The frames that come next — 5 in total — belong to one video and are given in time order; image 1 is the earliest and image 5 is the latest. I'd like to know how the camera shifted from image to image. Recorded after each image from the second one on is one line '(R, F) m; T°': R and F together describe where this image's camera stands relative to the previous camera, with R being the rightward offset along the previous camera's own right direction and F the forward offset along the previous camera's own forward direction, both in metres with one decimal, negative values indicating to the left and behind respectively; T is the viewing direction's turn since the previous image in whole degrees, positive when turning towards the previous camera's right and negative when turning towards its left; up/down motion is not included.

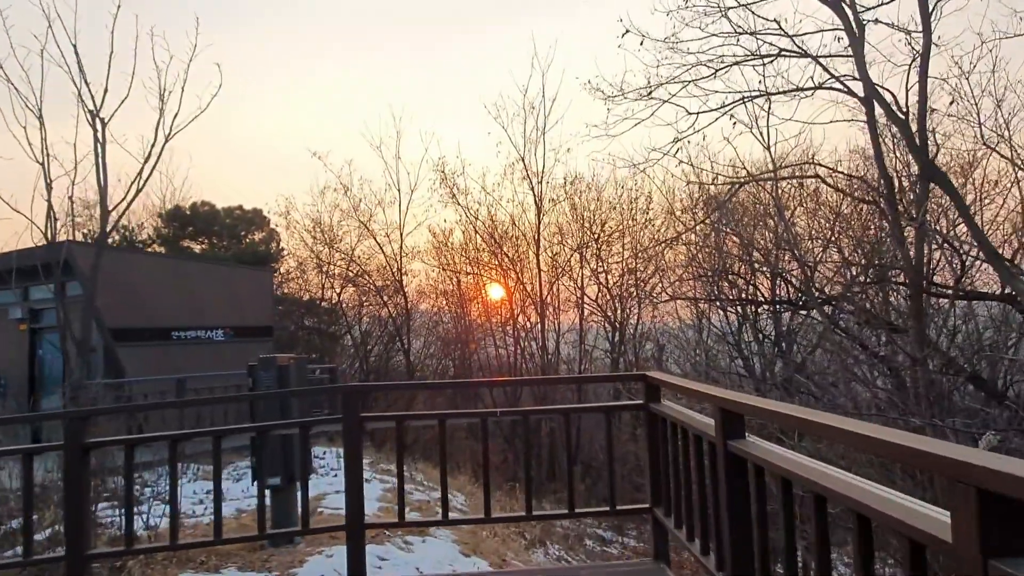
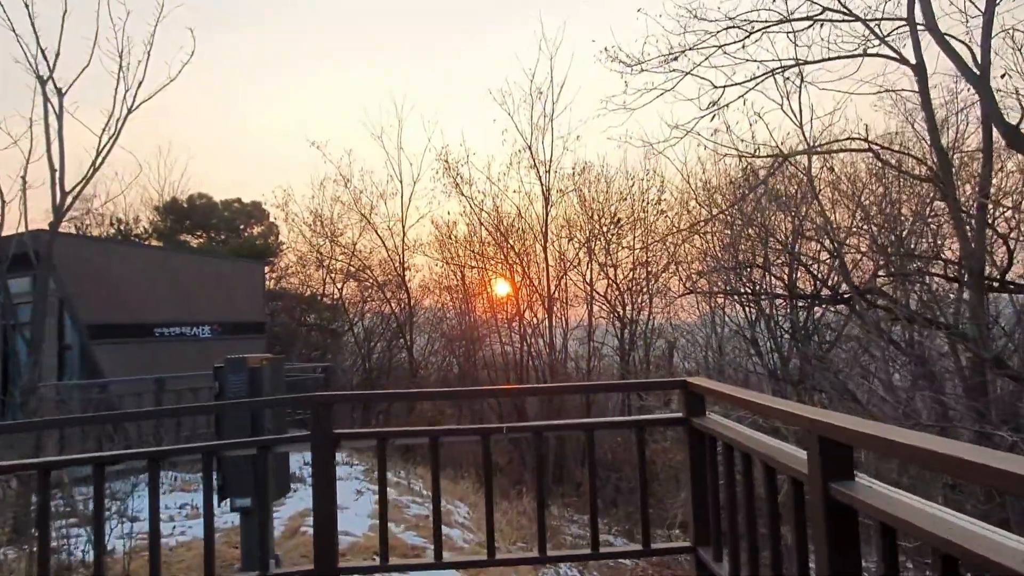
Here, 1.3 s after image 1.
(0.0, +0.6) m; 0°
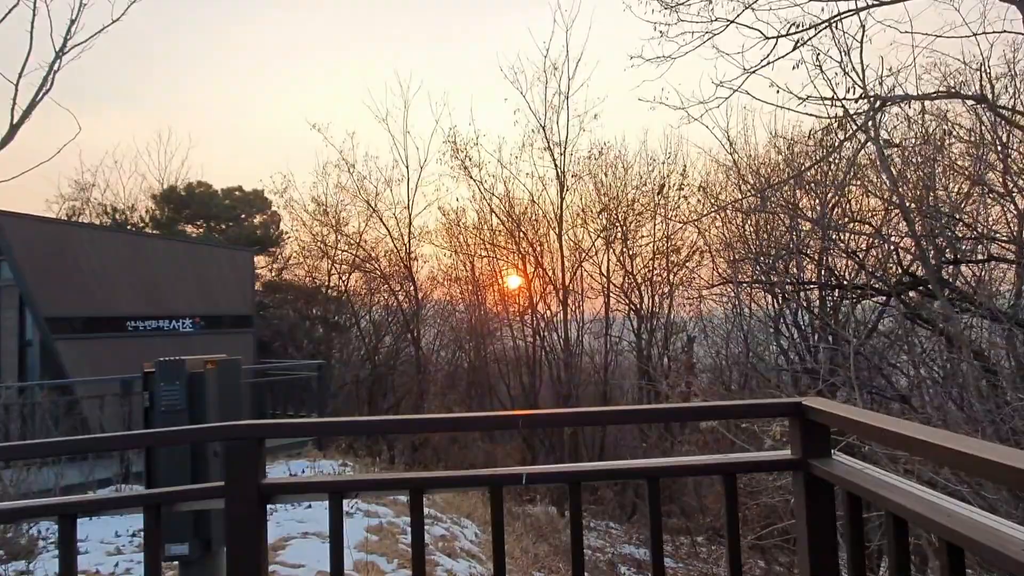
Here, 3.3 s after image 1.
(0.0, +0.9) m; -1°
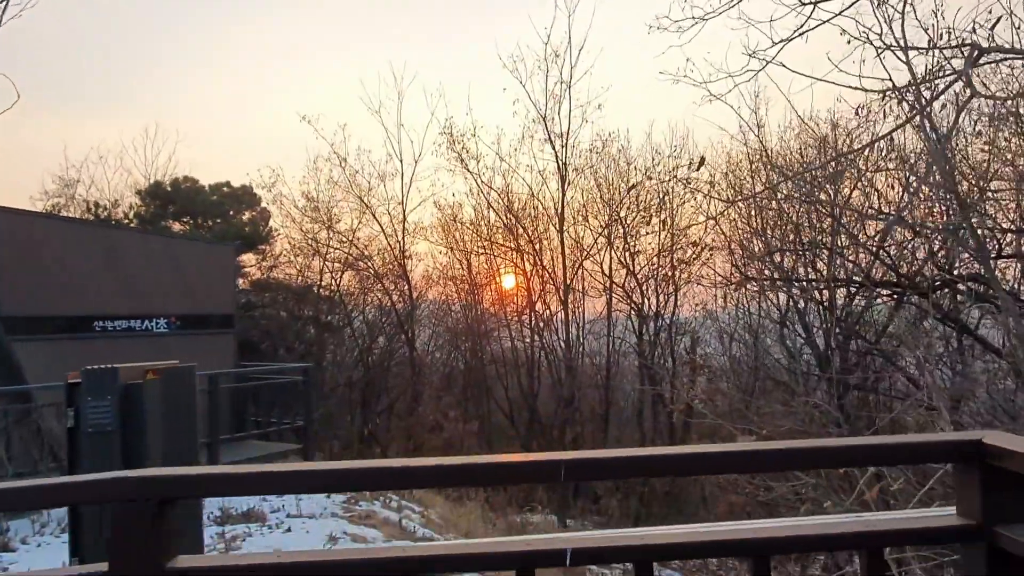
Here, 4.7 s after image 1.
(-0.1, +0.6) m; 0°
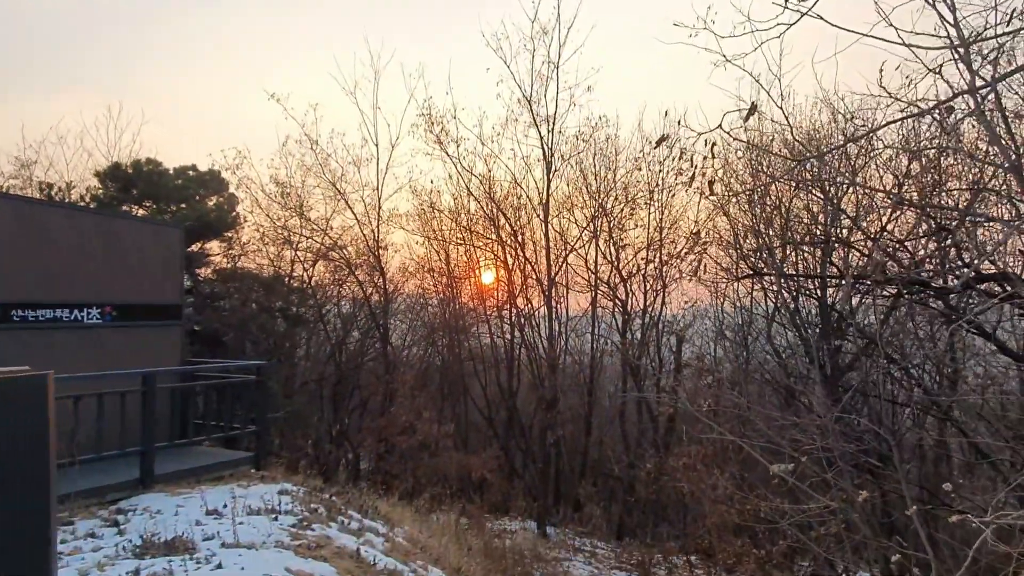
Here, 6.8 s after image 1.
(0.0, +0.8) m; +2°
